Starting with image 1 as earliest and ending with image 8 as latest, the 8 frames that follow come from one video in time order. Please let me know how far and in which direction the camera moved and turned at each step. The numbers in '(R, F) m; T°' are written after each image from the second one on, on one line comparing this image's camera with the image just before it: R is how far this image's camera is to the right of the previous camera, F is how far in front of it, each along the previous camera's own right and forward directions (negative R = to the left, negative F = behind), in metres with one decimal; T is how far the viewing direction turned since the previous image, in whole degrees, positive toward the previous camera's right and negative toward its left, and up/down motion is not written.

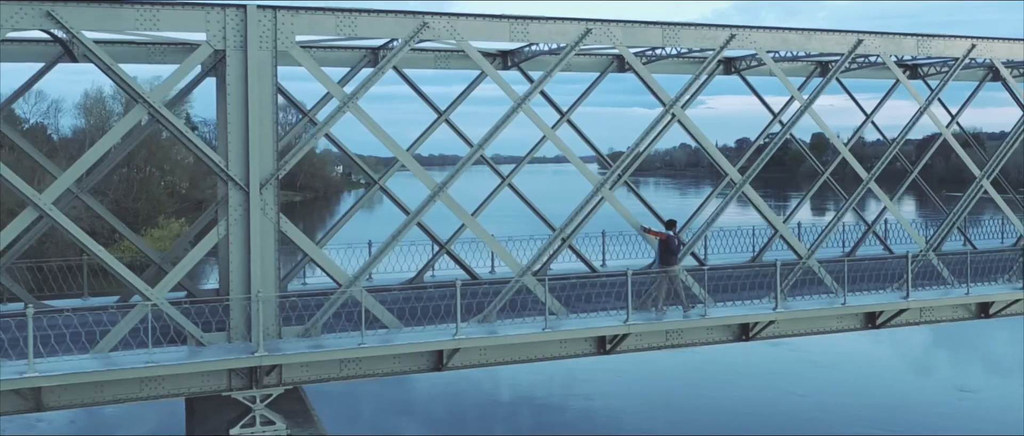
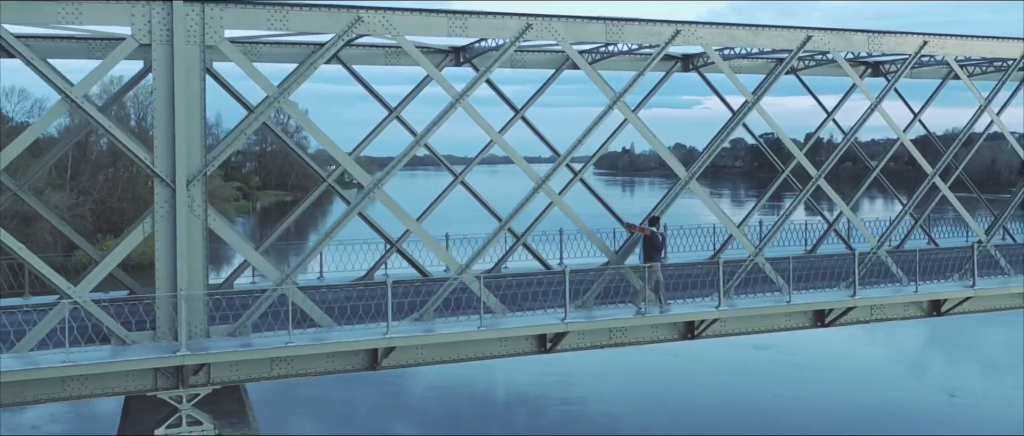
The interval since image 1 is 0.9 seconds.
(+0.8, +0.1) m; 0°
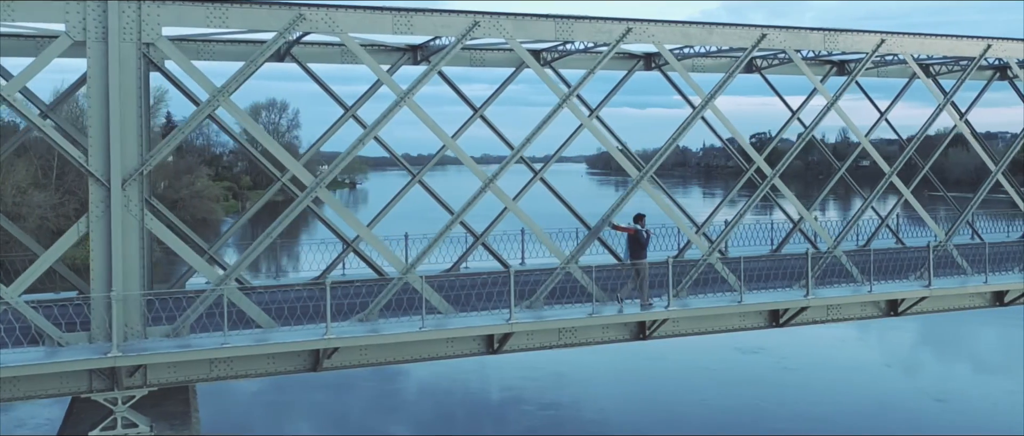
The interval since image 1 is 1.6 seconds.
(+0.7, +0.1) m; 0°
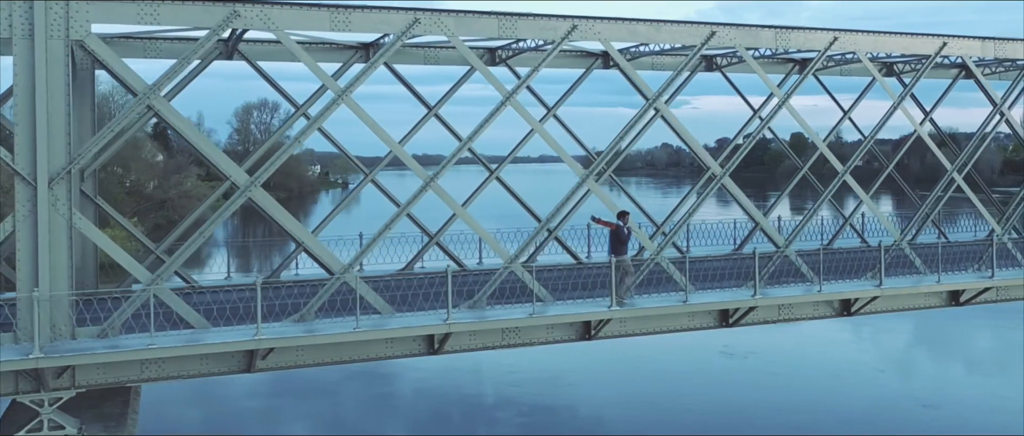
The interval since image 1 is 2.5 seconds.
(+0.8, +0.1) m; 0°
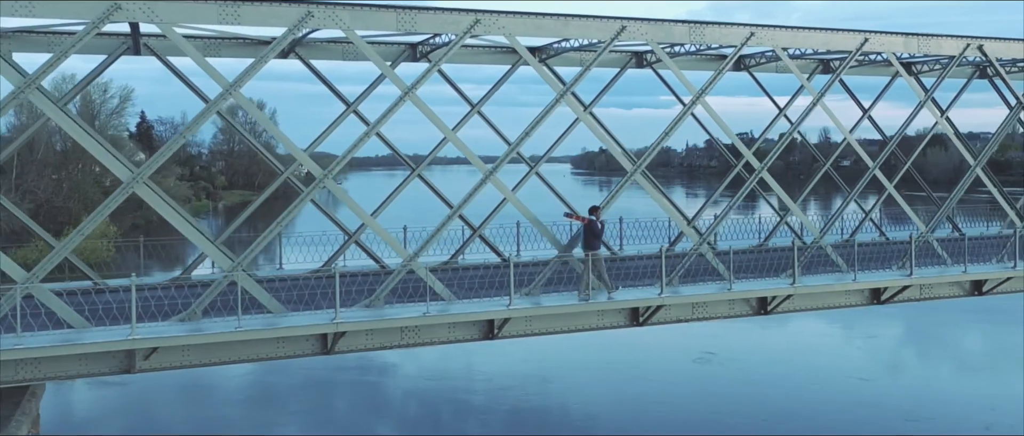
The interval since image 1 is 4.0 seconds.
(+1.4, +0.2) m; 0°
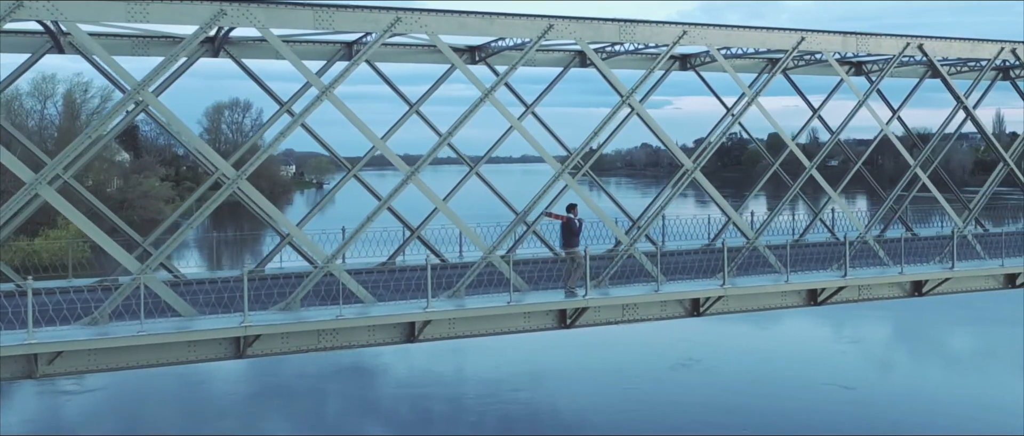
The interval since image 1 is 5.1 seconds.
(+1.1, +0.1) m; 0°
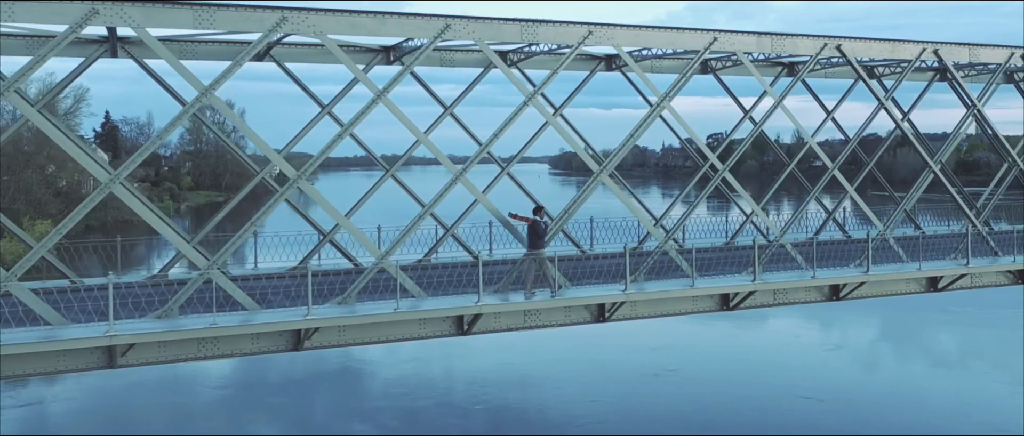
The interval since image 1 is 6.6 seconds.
(+1.5, +0.3) m; +1°
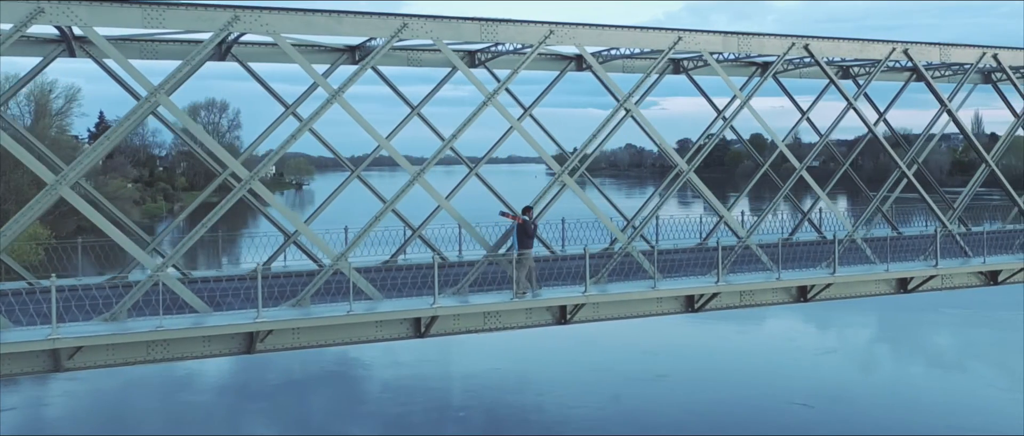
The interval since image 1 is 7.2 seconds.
(+0.6, +0.1) m; 0°
